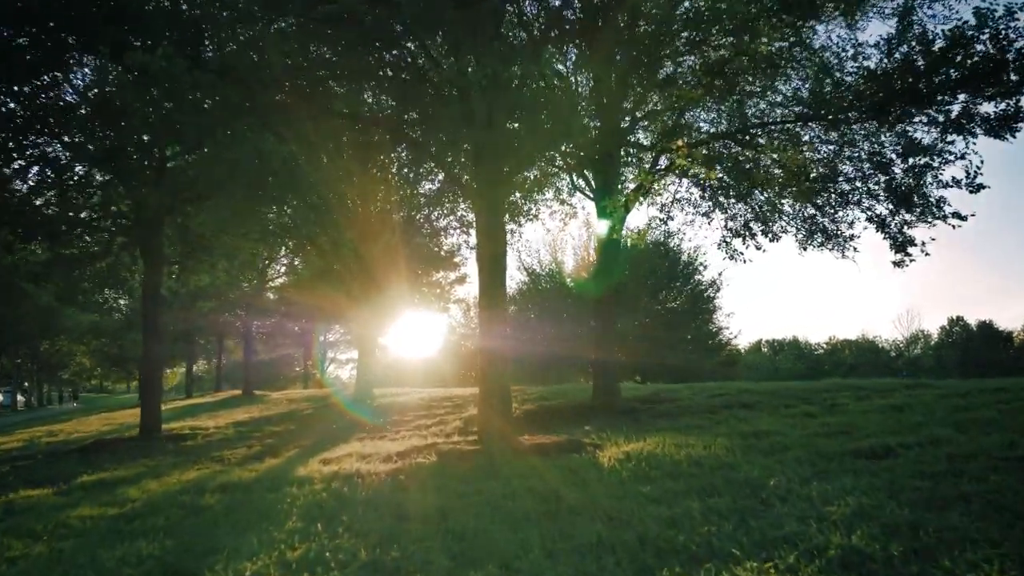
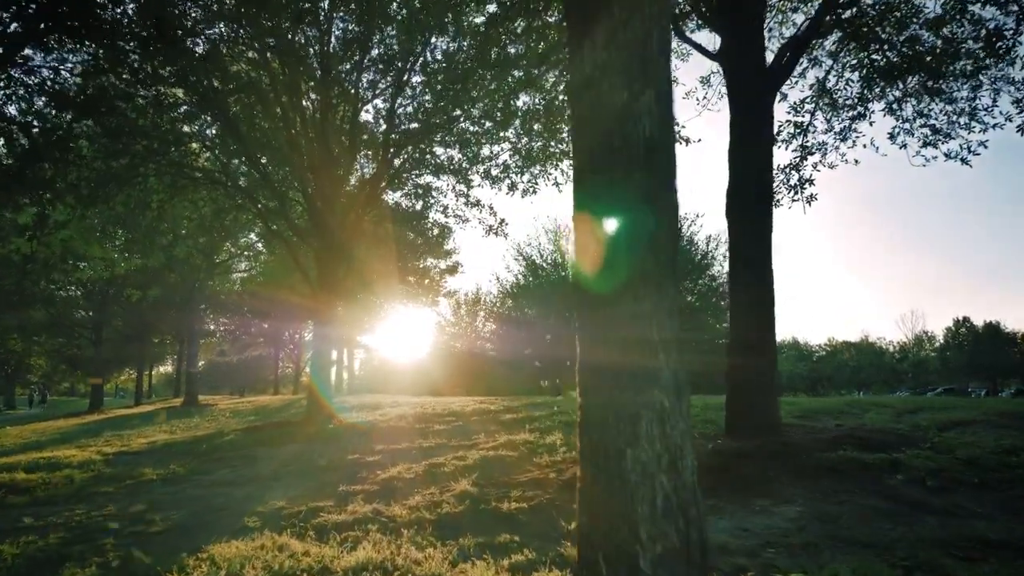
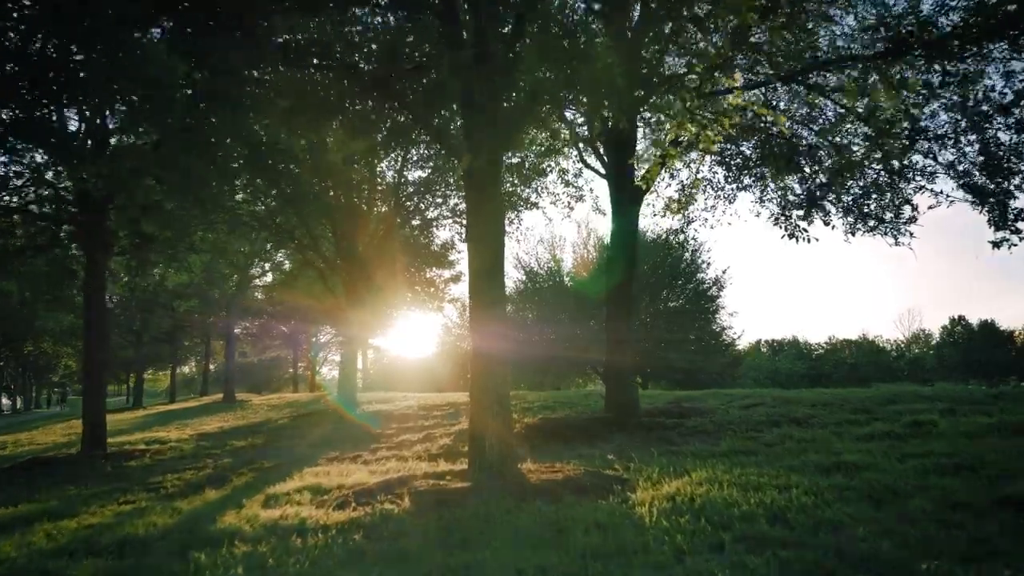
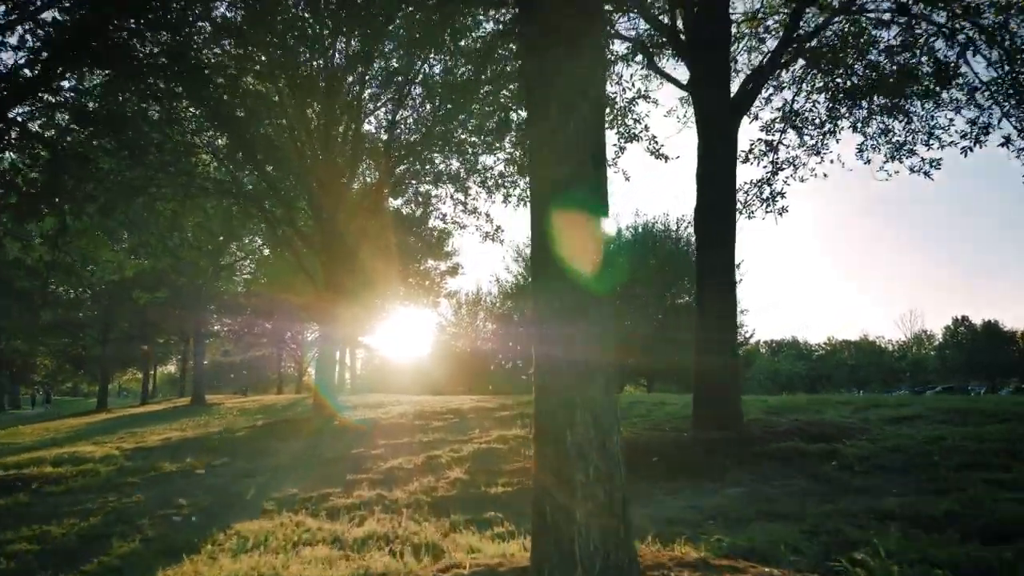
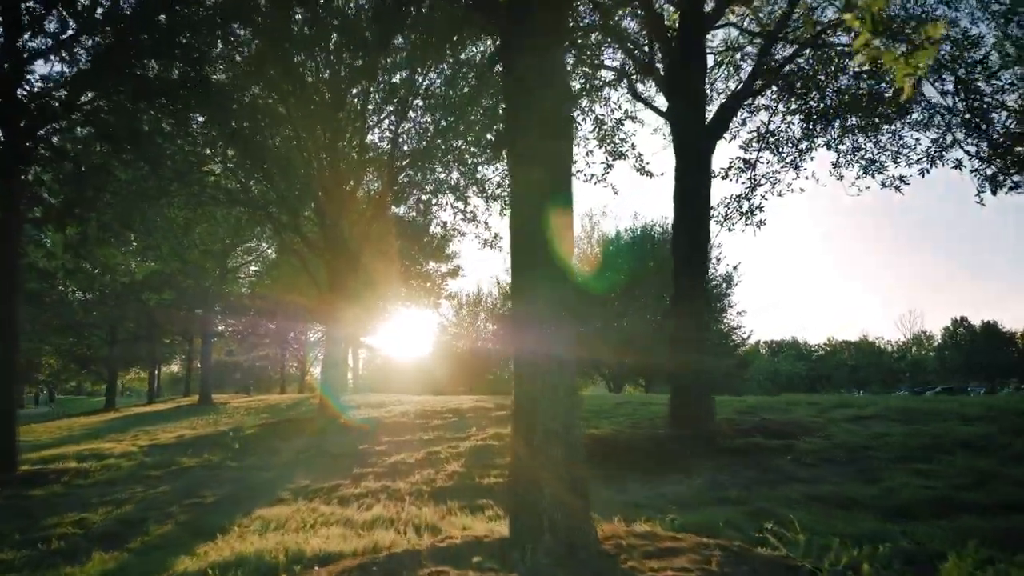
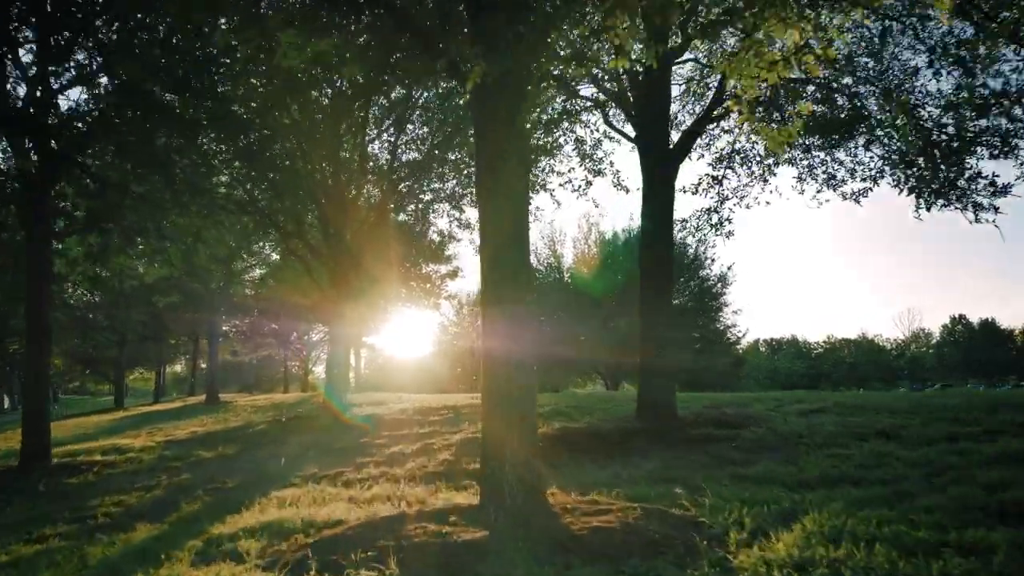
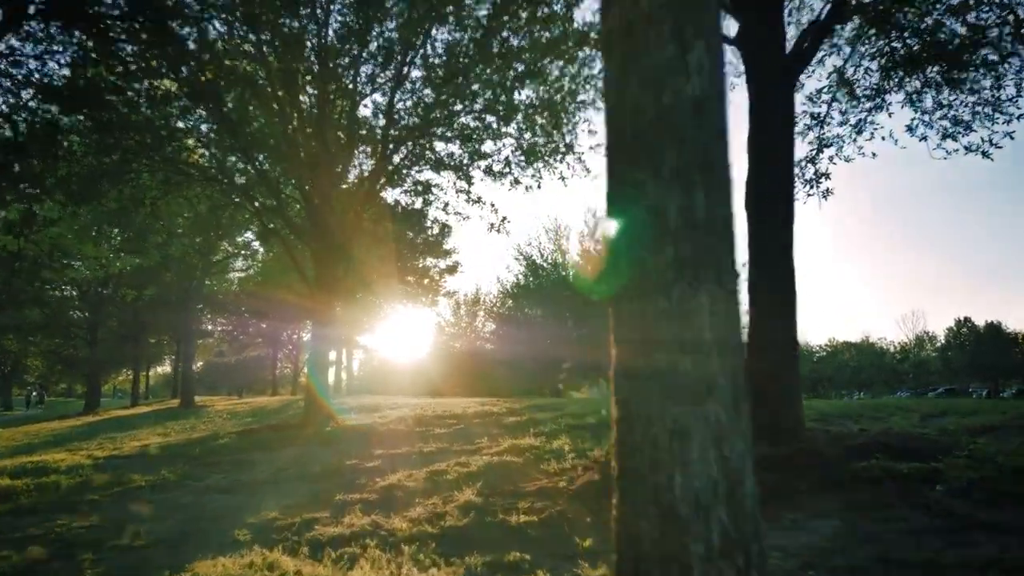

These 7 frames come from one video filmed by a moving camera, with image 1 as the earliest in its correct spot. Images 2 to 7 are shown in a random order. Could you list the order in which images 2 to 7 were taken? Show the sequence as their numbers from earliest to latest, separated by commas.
3, 6, 5, 4, 2, 7
